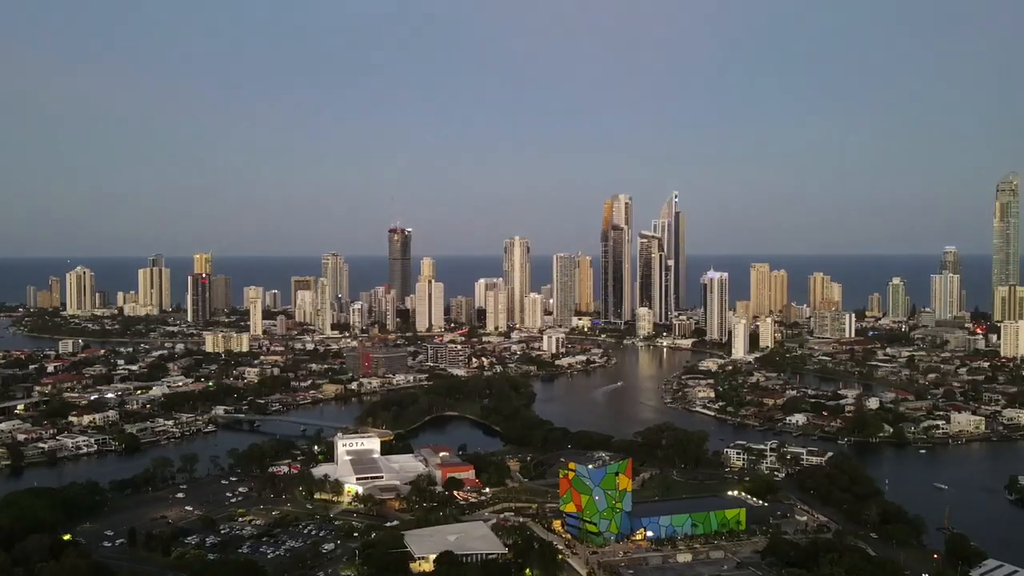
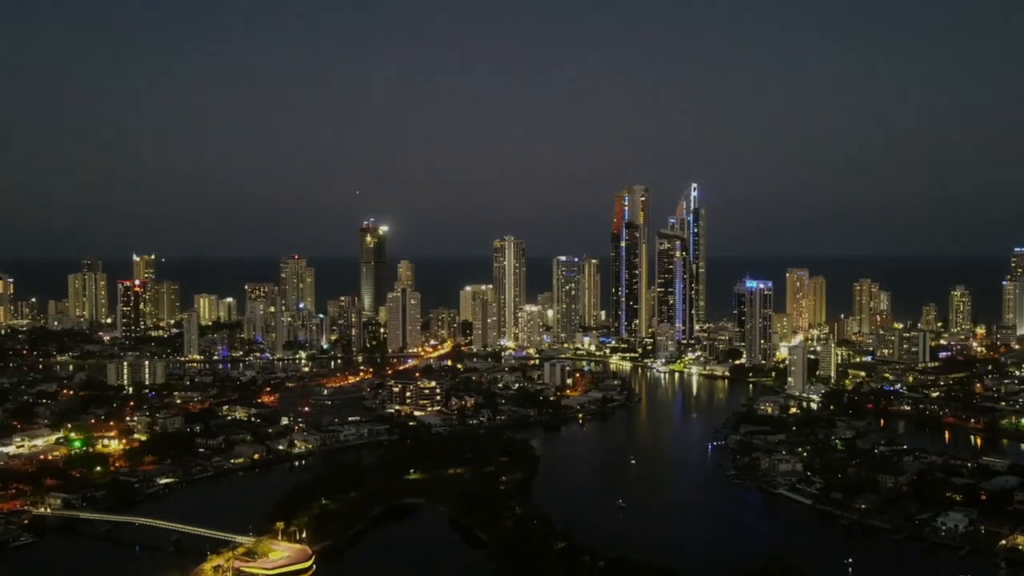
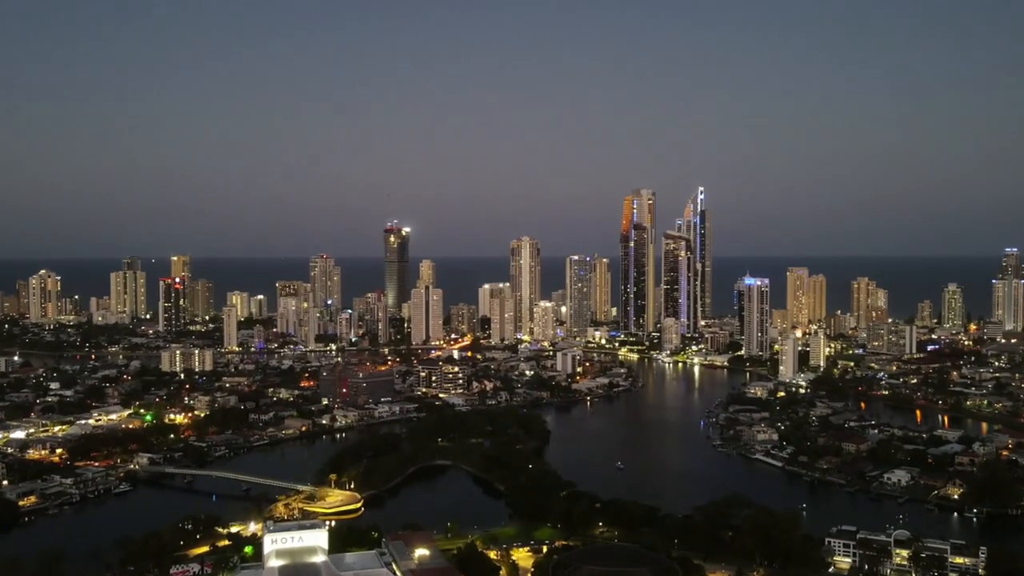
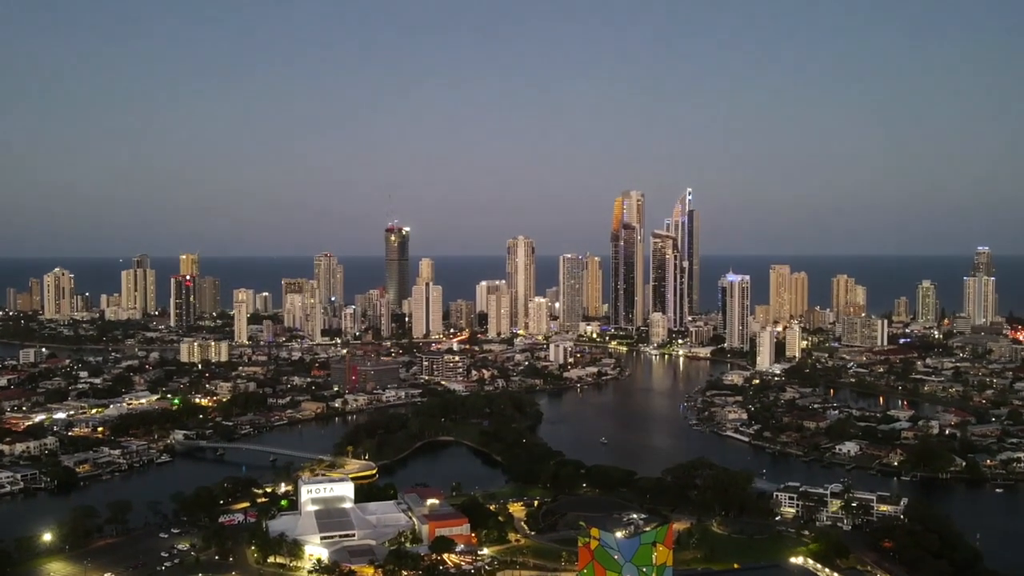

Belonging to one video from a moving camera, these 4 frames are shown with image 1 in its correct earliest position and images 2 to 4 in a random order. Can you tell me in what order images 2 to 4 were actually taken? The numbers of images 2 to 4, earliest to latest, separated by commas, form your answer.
4, 3, 2
